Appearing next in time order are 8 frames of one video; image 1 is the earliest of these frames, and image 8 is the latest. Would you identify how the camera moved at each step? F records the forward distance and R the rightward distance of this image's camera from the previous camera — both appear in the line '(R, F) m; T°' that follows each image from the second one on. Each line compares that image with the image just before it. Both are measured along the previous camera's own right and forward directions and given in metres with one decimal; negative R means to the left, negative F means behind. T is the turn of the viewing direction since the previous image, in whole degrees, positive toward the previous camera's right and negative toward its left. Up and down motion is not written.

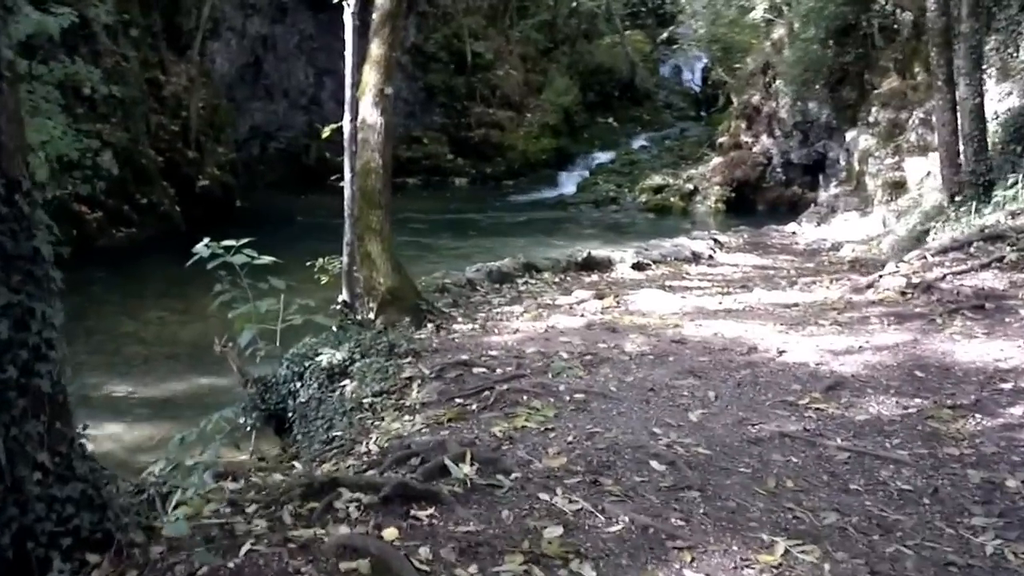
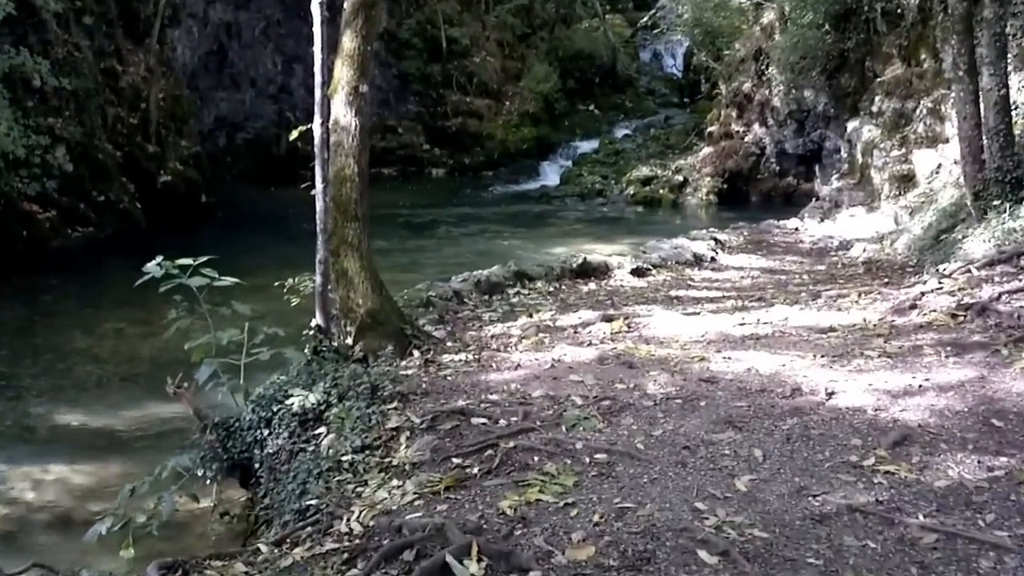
(-0.1, +0.9) m; +1°
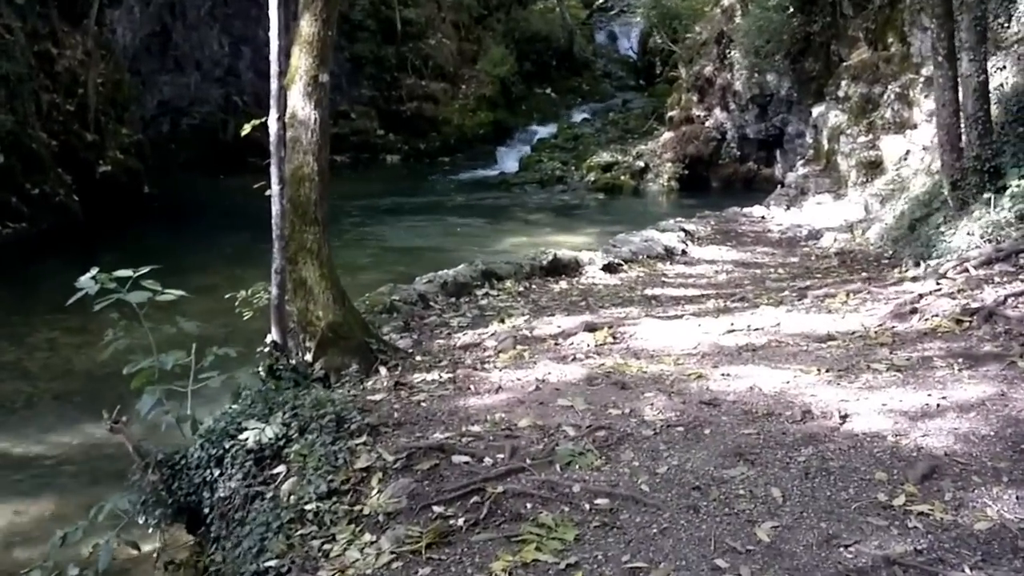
(-0.1, +0.6) m; +2°
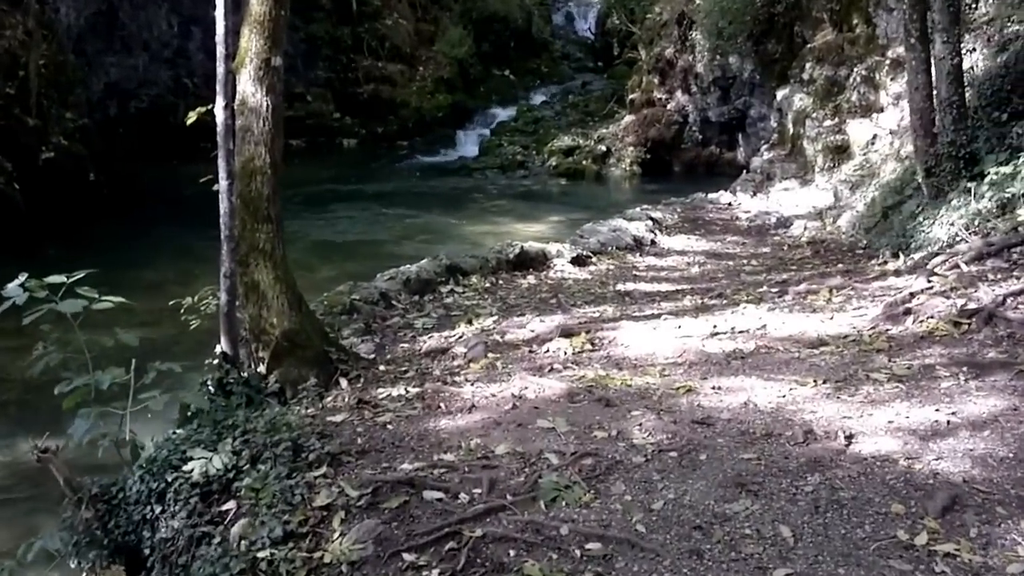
(-0.1, +0.5) m; +2°
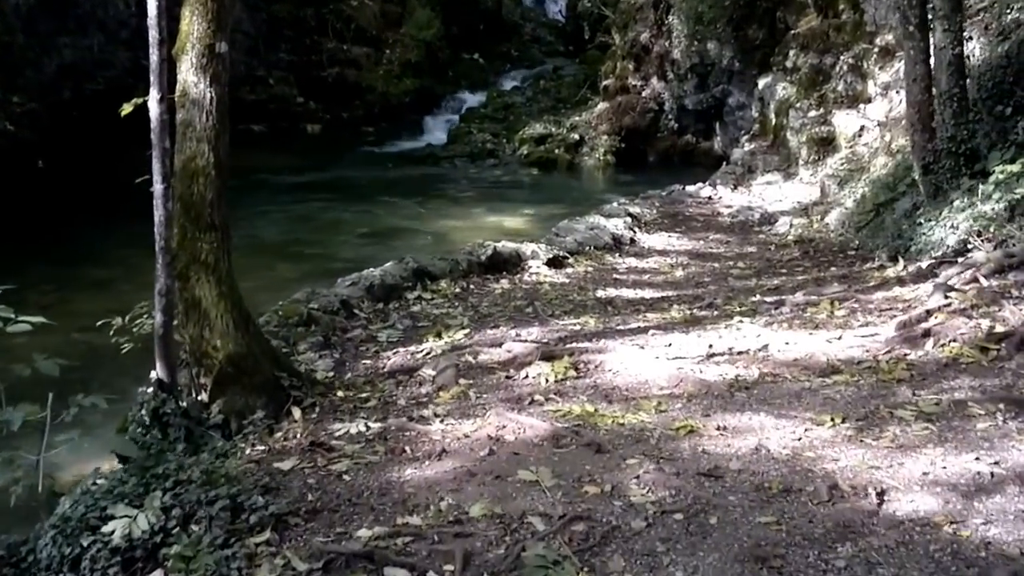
(0.0, +0.7) m; +2°
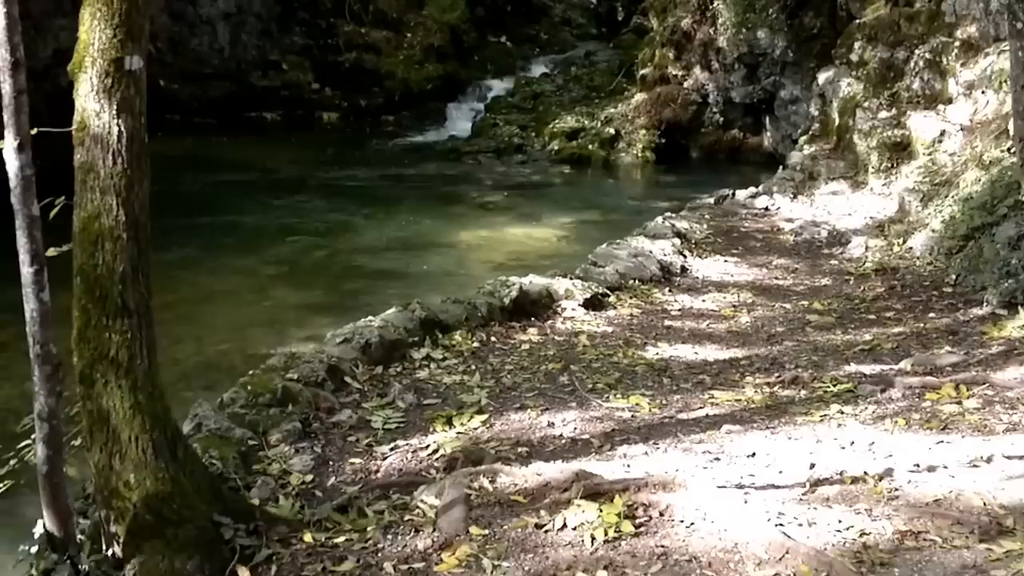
(0.0, +1.6) m; -1°
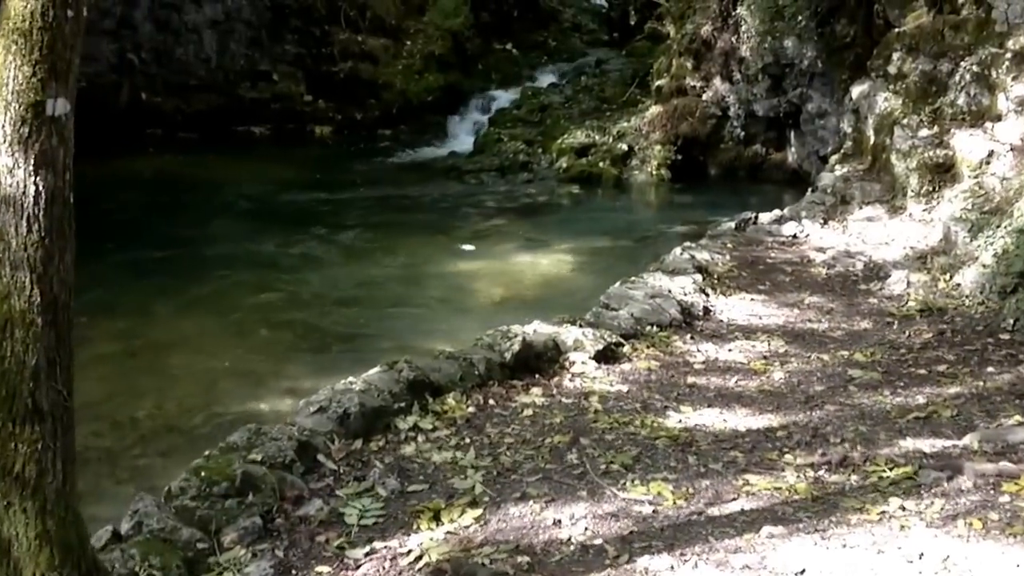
(+0.1, +0.9) m; -1°
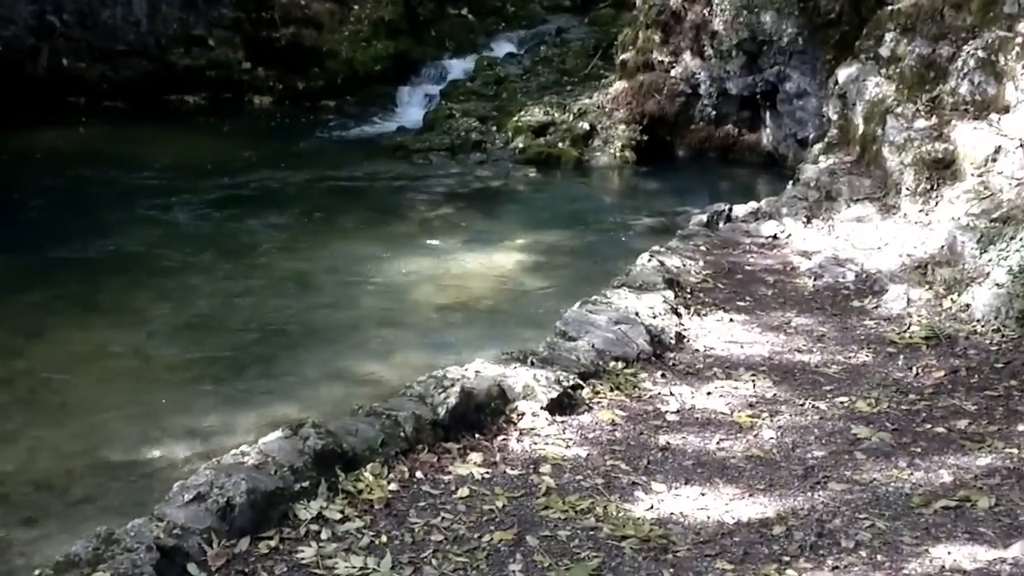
(+0.1, +1.2) m; +2°
